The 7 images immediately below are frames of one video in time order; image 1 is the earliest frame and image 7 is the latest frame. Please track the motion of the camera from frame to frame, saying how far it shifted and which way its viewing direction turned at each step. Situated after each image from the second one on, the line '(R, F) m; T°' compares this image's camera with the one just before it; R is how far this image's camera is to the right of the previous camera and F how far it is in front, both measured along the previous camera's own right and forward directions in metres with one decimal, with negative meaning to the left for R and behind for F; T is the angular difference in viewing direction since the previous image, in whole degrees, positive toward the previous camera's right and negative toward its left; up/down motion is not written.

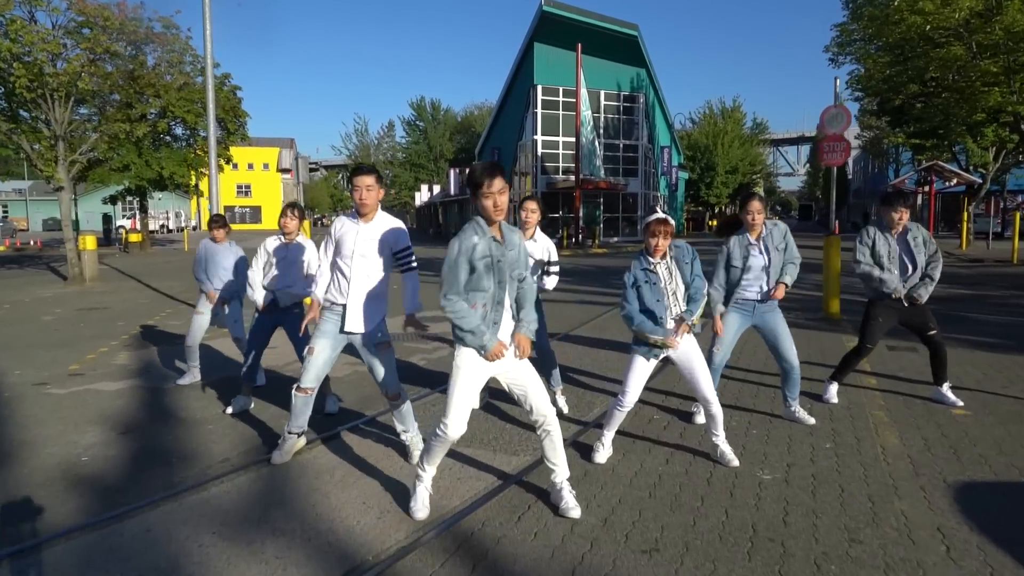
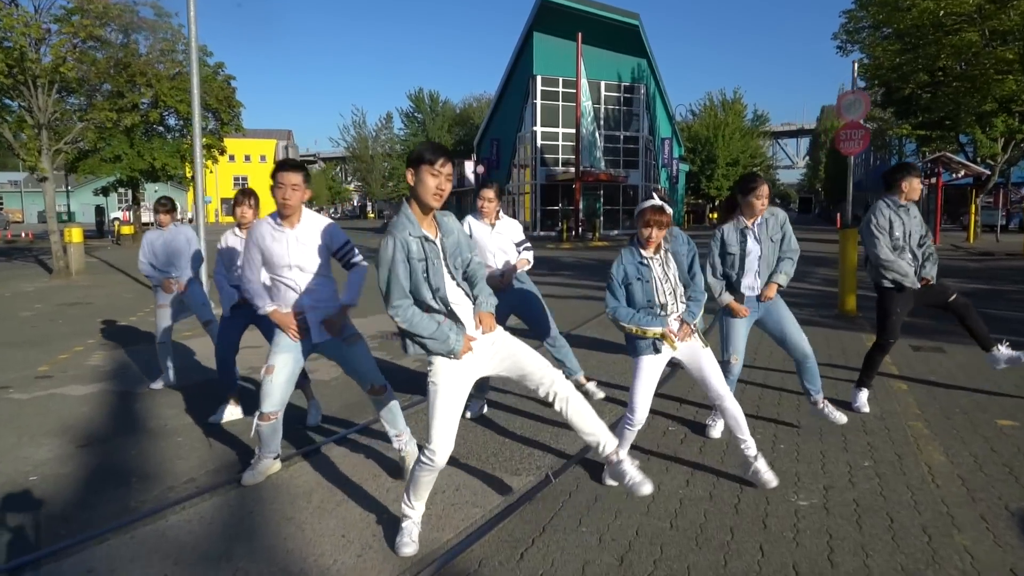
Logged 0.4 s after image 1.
(0.0, +0.6) m; 0°
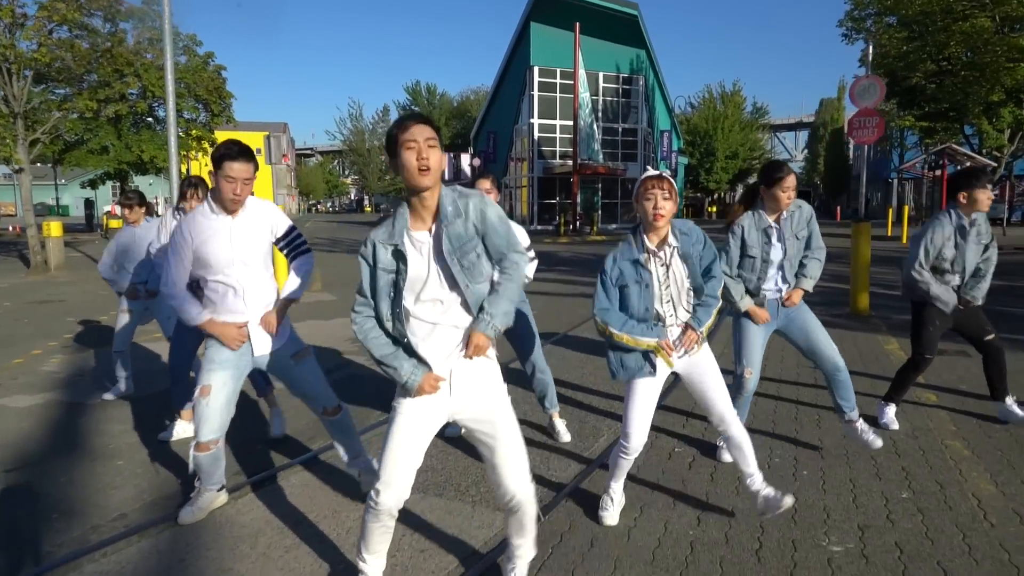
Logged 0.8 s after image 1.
(+0.1, +0.7) m; 0°
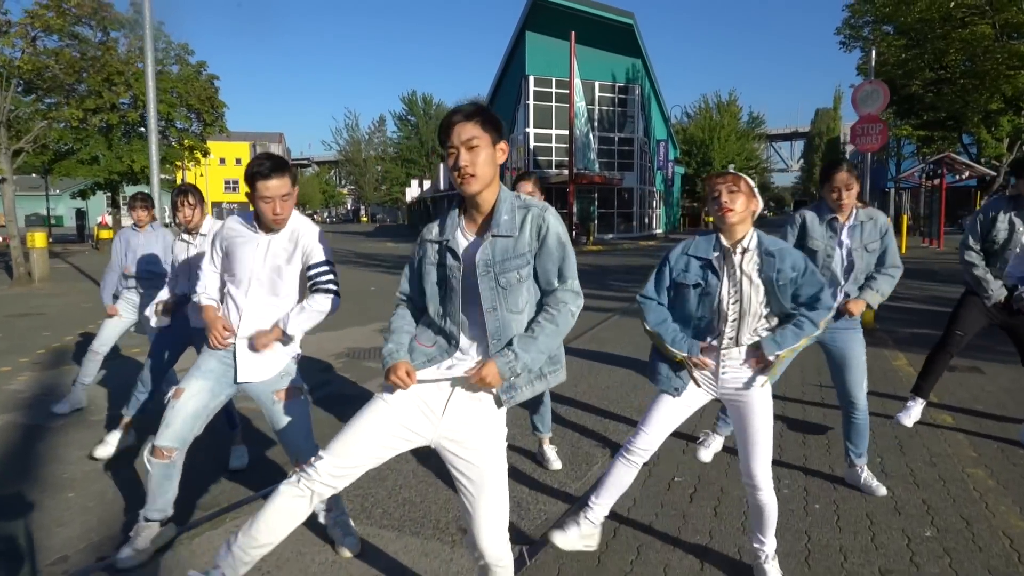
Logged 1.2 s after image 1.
(+0.1, +0.4) m; 0°
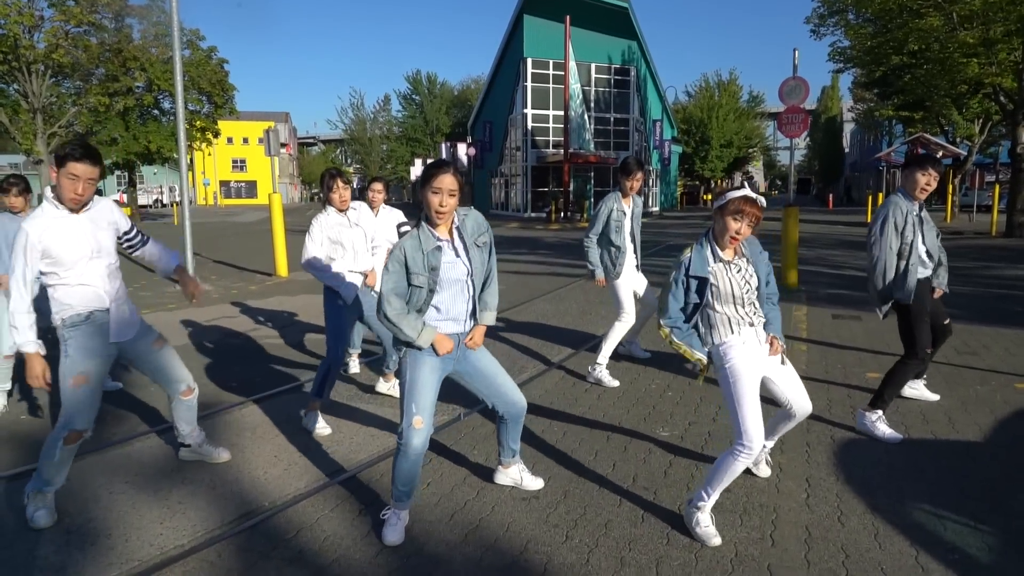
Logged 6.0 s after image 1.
(+0.5, -1.8) m; -1°
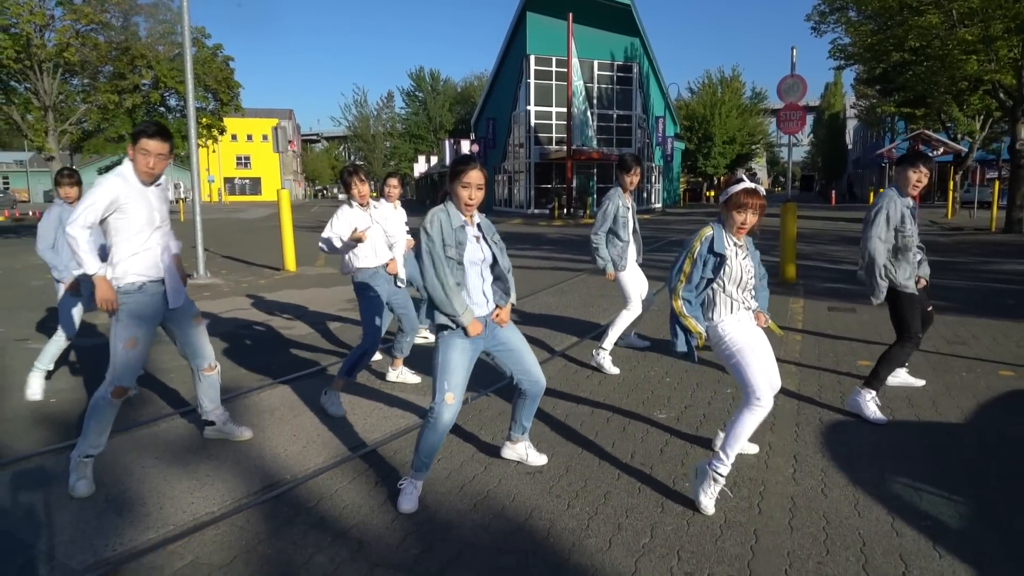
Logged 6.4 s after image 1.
(0.0, -0.3) m; 0°
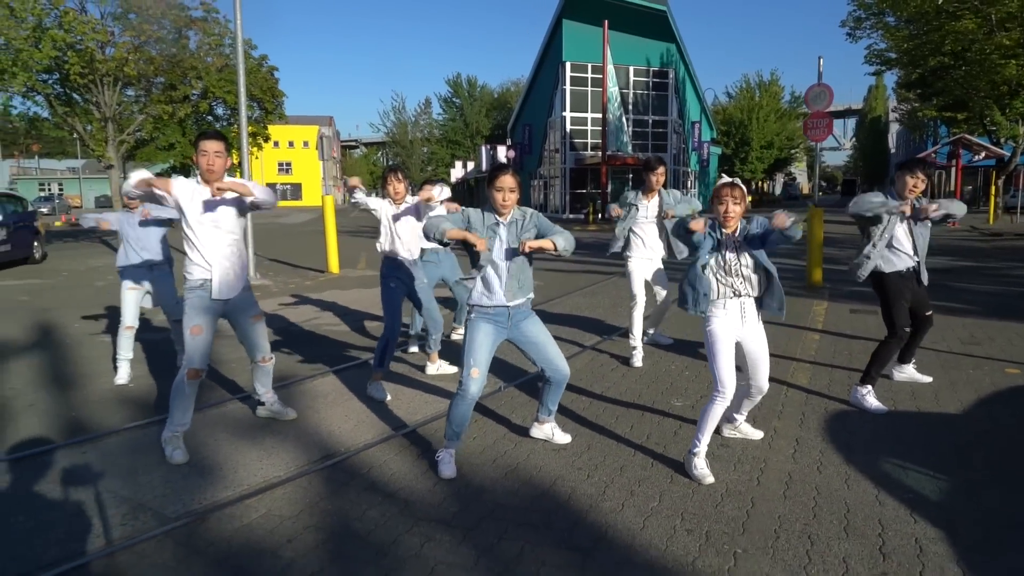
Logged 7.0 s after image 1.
(+0.1, -0.5) m; -3°
